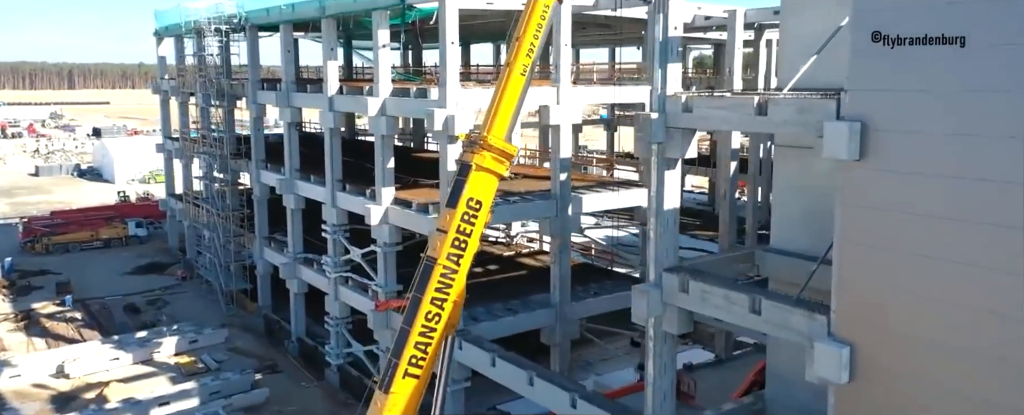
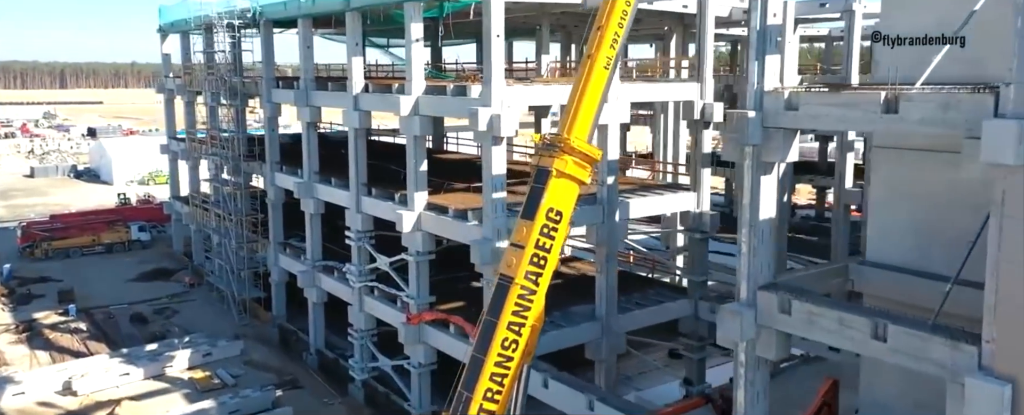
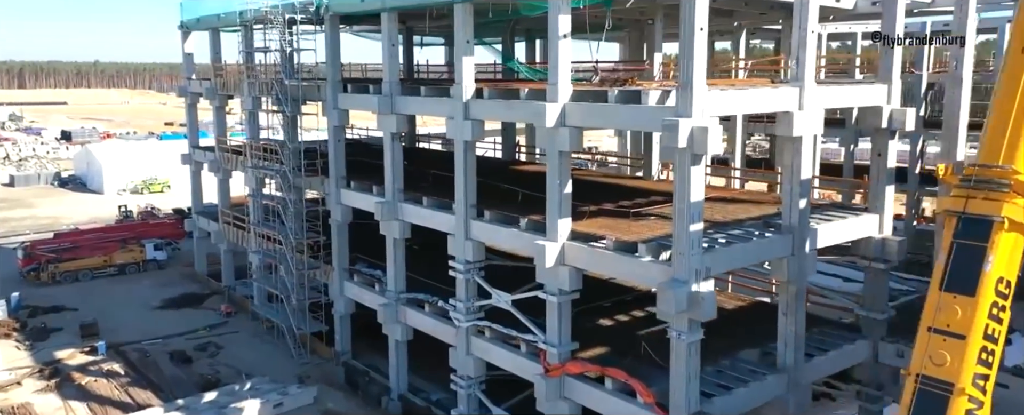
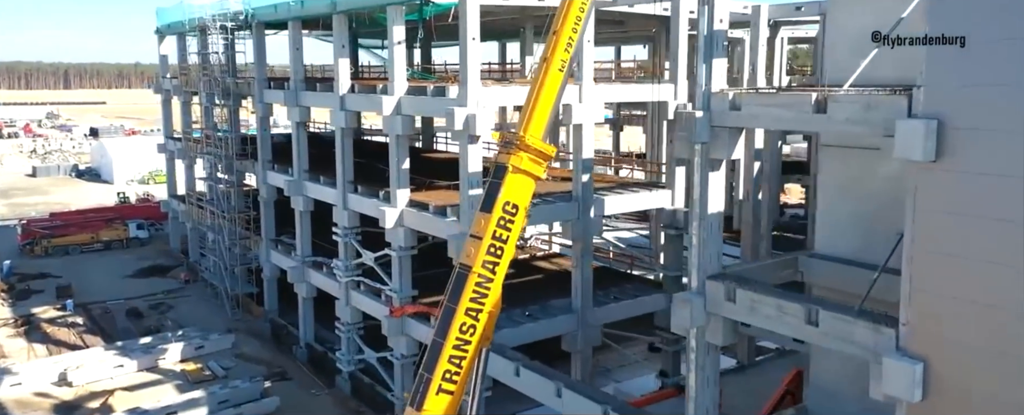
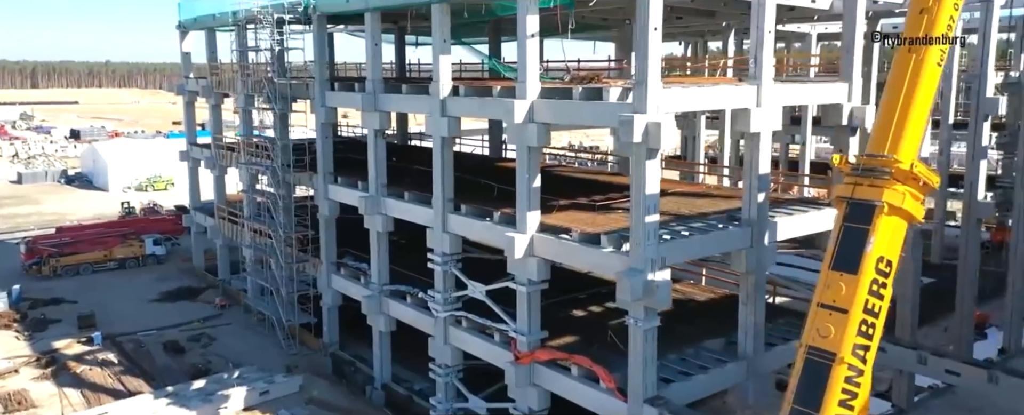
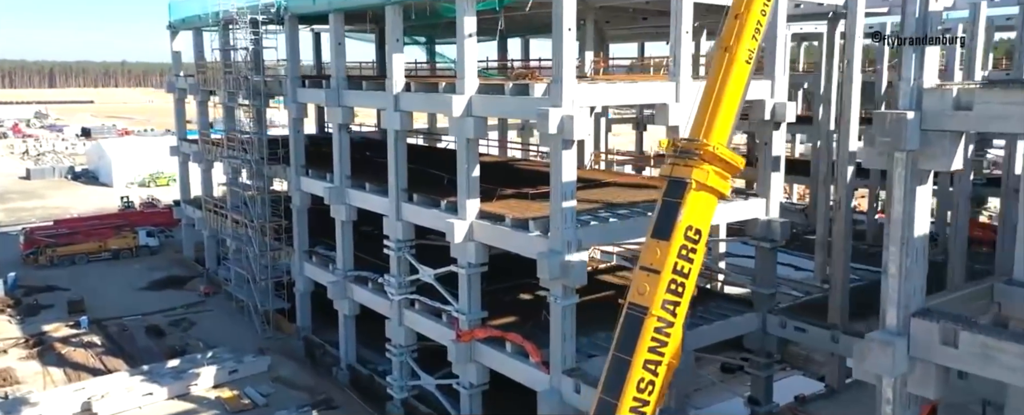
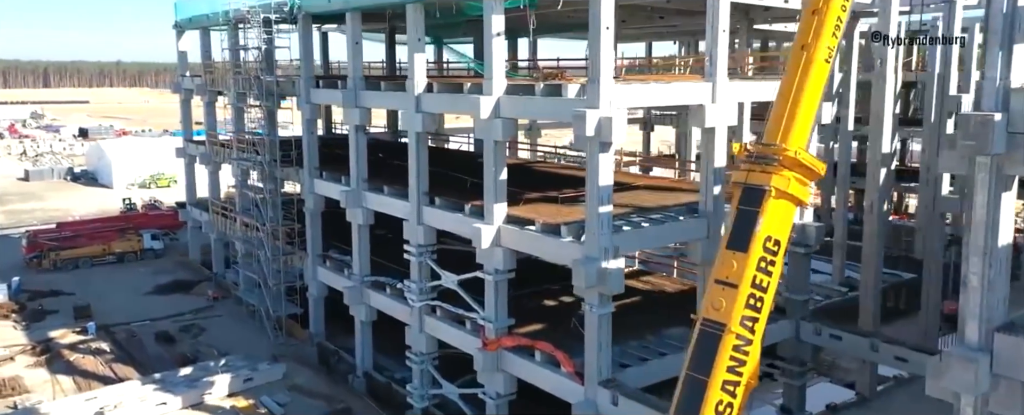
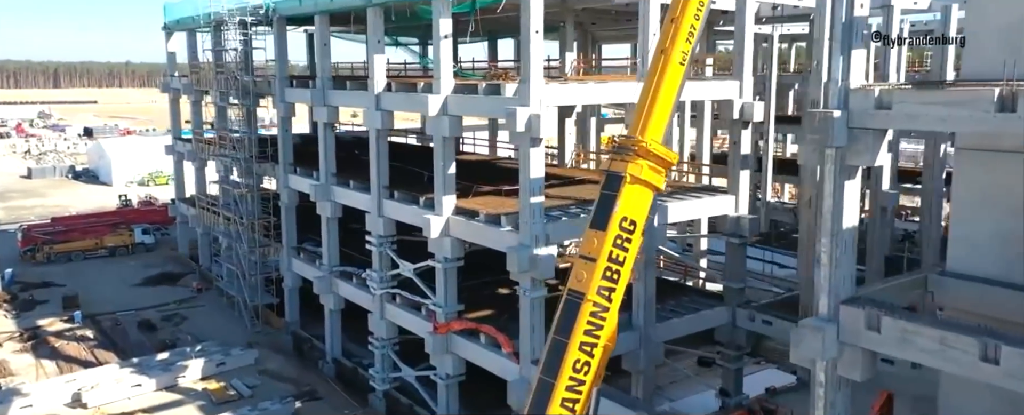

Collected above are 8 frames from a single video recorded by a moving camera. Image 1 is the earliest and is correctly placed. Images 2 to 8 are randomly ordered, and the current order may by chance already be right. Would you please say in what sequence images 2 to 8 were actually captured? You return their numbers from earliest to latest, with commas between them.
4, 2, 8, 6, 7, 5, 3
